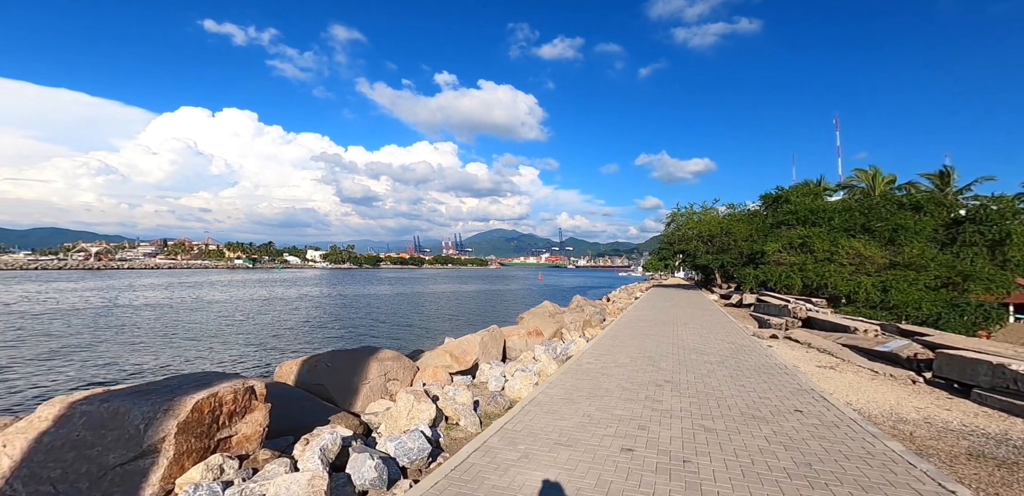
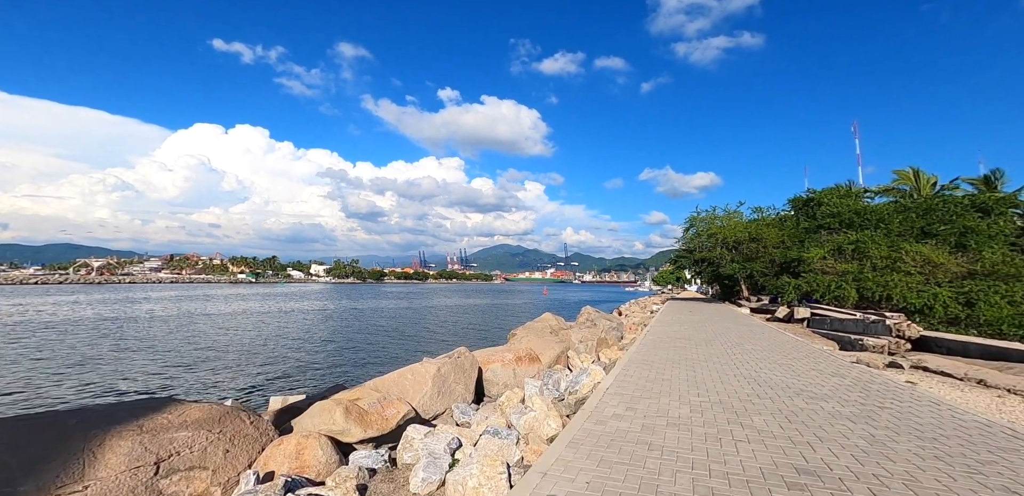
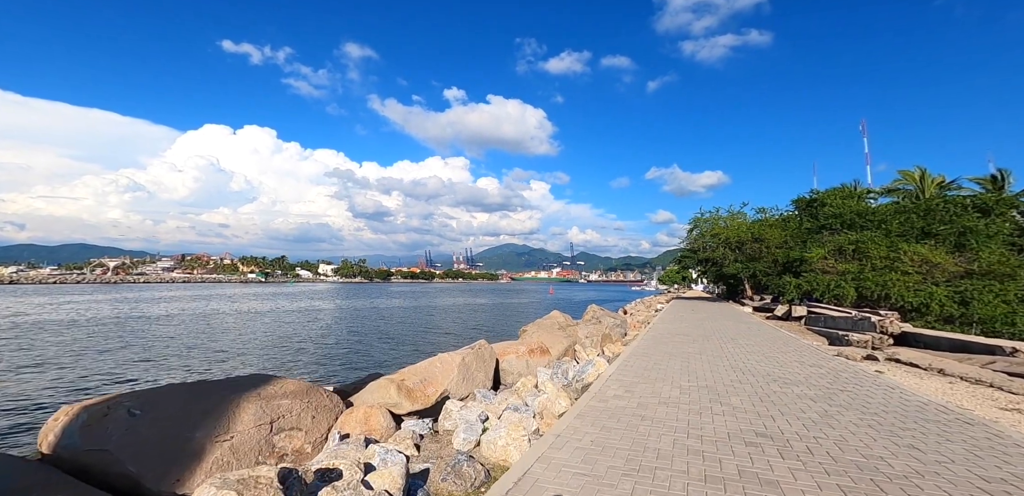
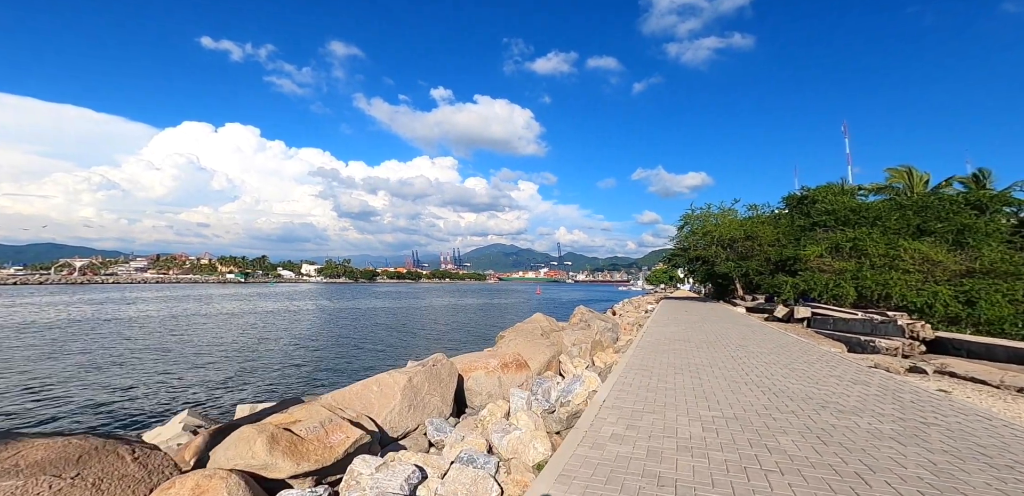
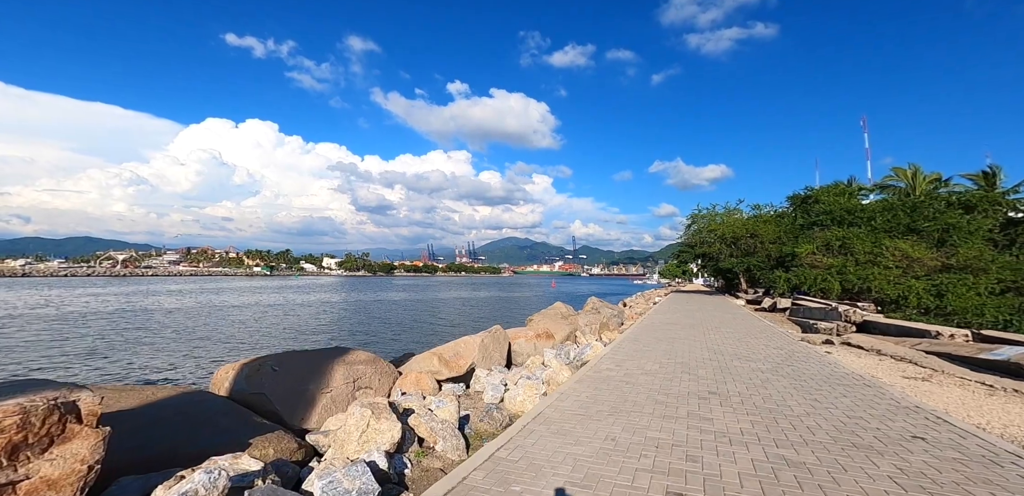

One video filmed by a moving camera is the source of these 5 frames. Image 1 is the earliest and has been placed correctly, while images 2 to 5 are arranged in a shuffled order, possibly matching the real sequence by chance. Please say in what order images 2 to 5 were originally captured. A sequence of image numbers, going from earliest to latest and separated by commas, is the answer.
5, 3, 2, 4
